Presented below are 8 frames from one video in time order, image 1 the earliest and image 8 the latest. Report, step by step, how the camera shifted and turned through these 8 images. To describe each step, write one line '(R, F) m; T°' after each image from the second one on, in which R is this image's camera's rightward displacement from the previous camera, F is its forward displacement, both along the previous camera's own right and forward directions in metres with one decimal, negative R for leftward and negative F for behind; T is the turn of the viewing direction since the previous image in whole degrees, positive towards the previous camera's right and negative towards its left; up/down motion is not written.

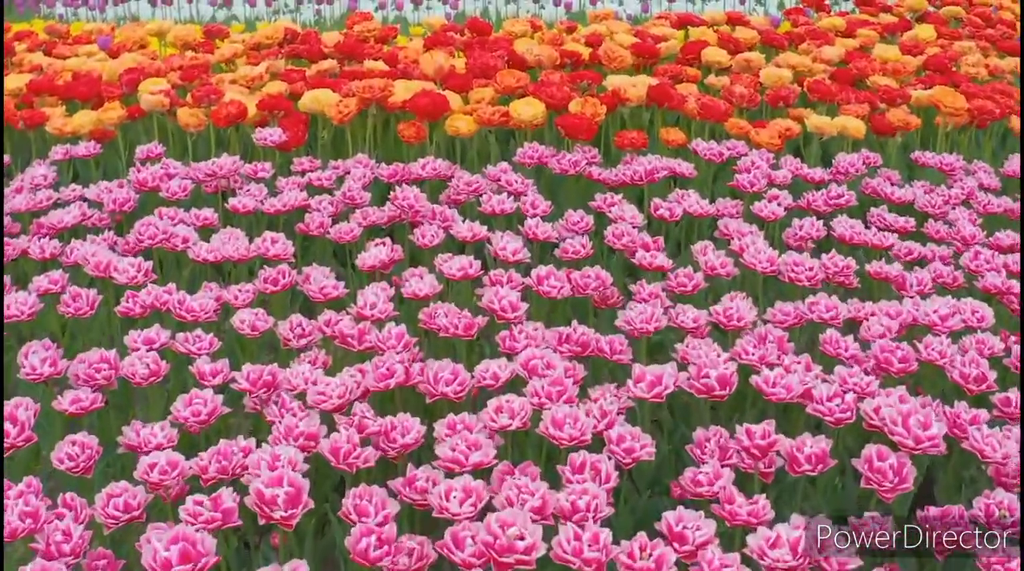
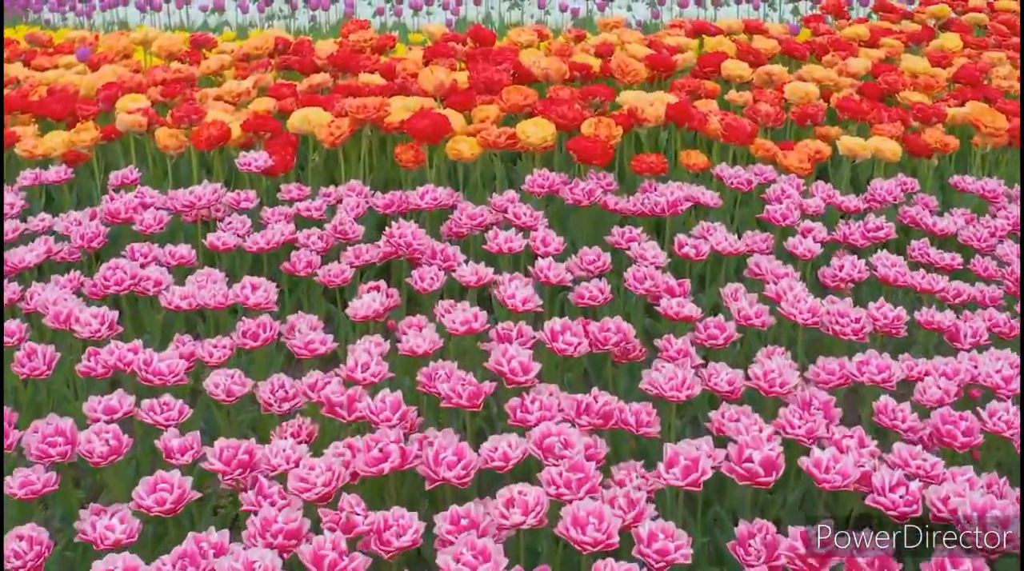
(0.0, +0.3) m; 0°
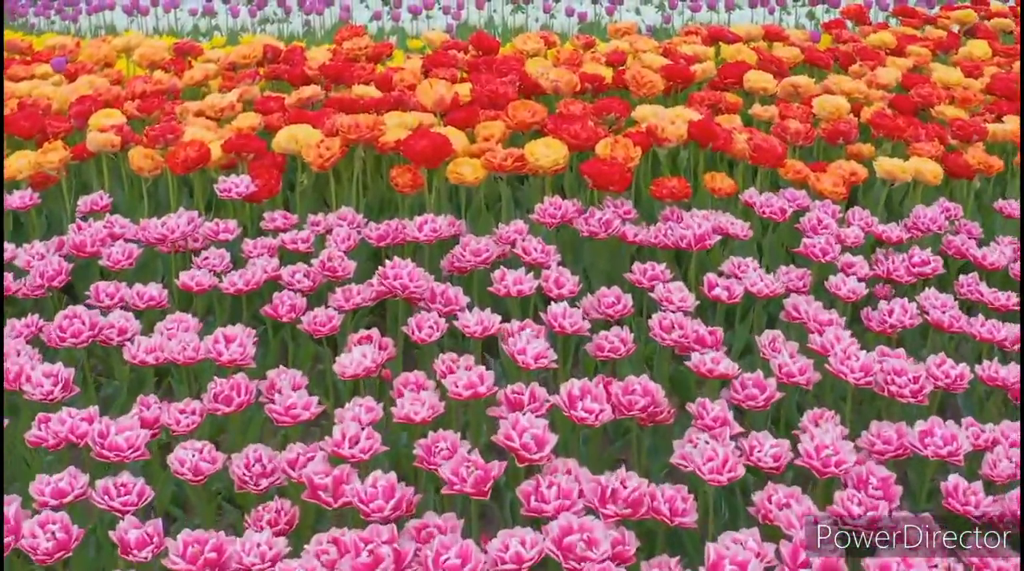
(0.0, +0.3) m; 0°
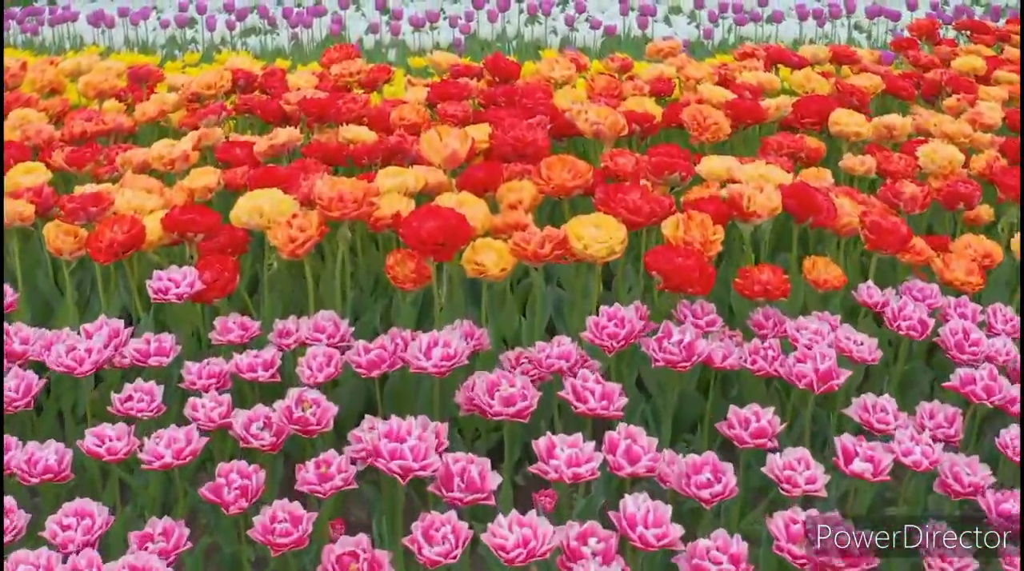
(-0.1, +0.7) m; 0°
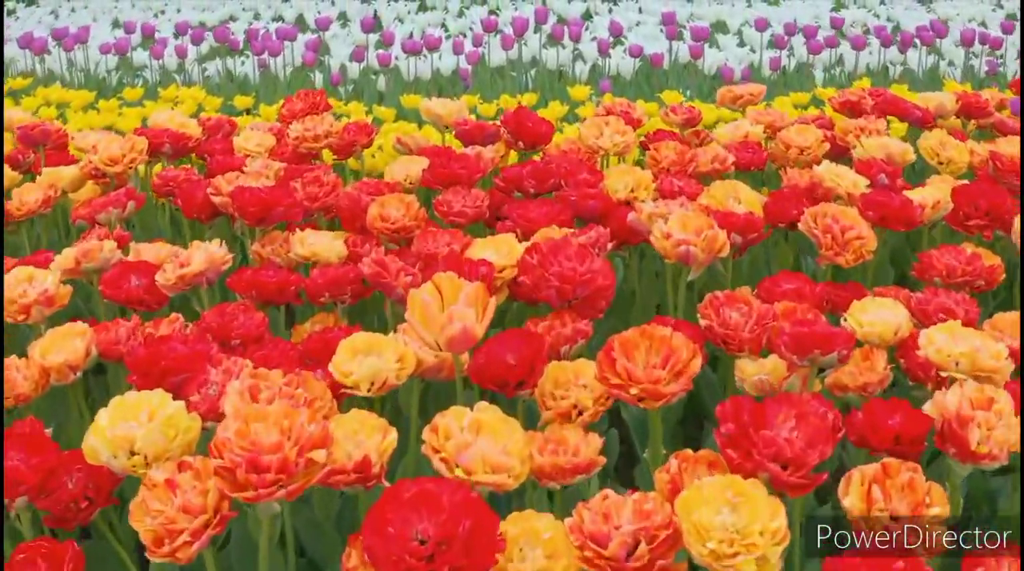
(-0.1, +1.0) m; 0°
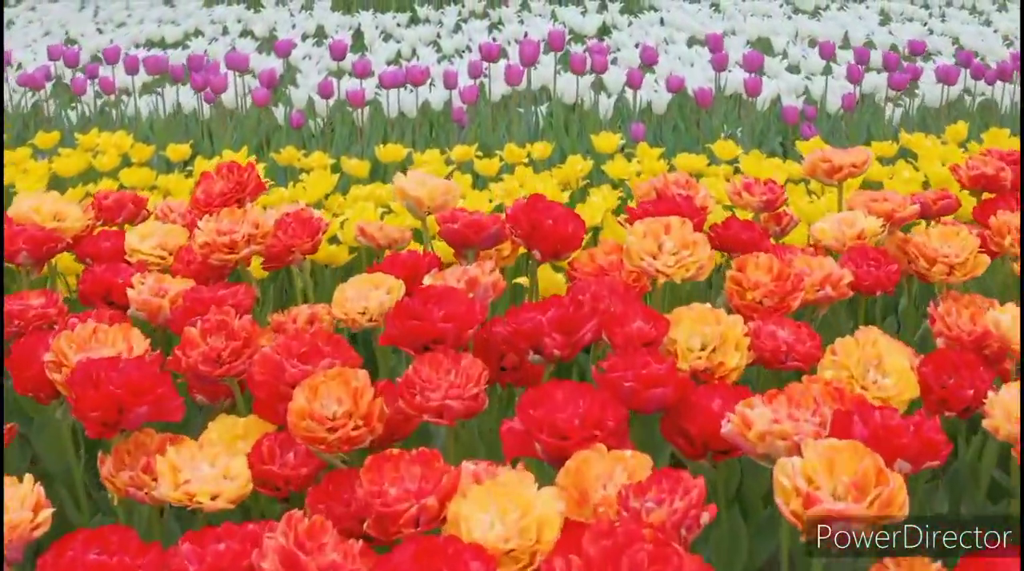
(0.0, +0.8) m; 0°
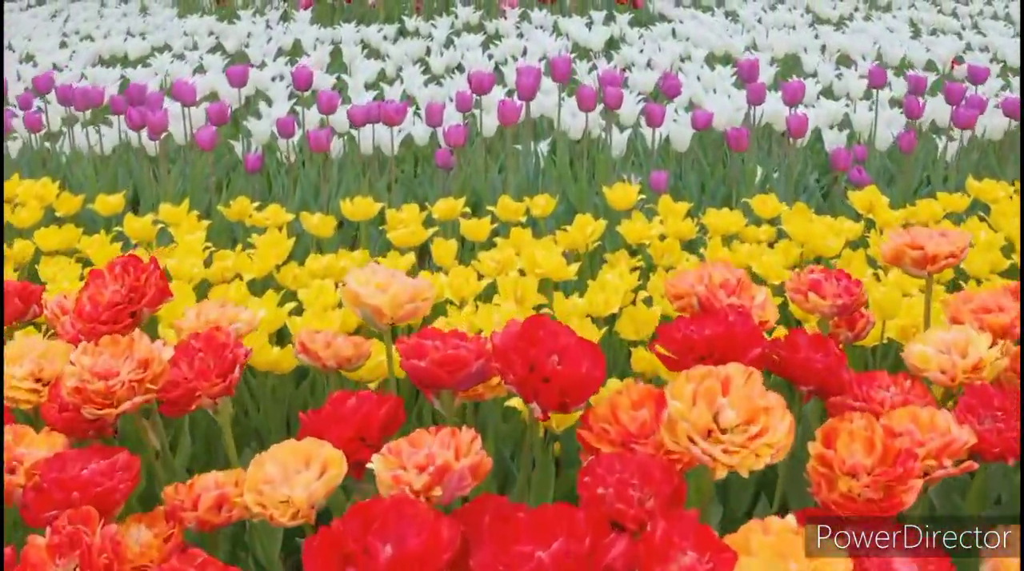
(0.0, +0.5) m; 0°
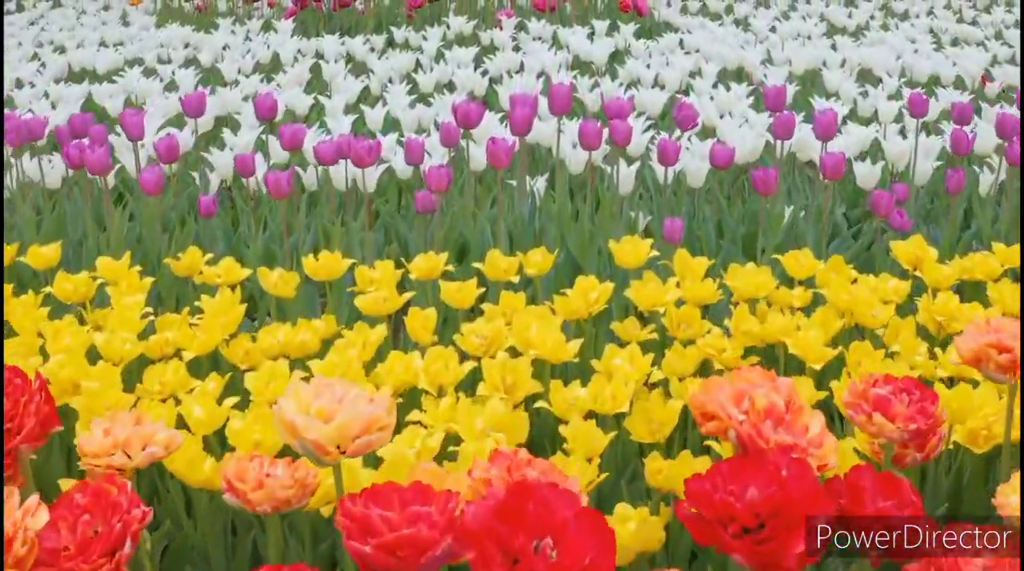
(0.0, +0.3) m; 0°
